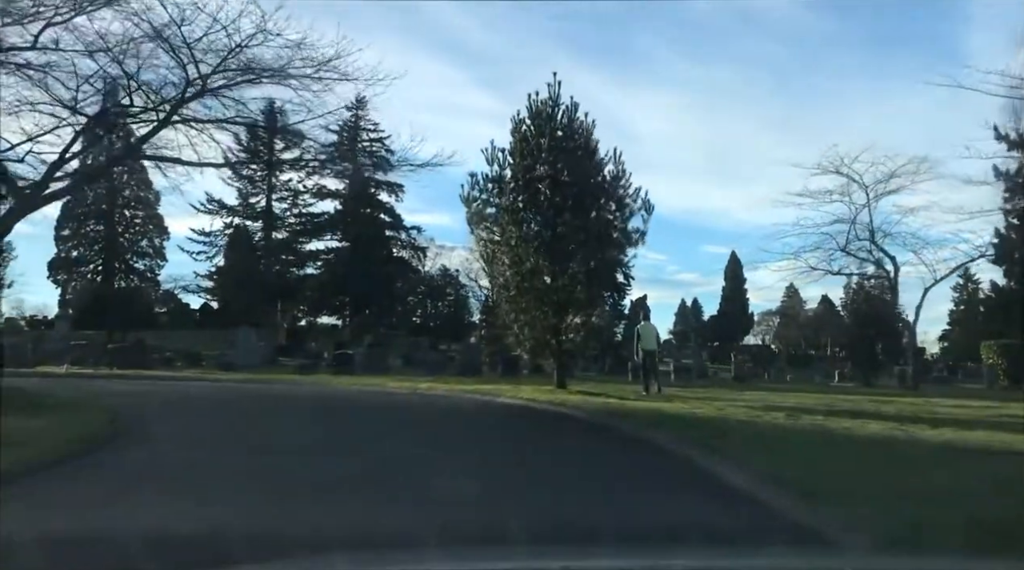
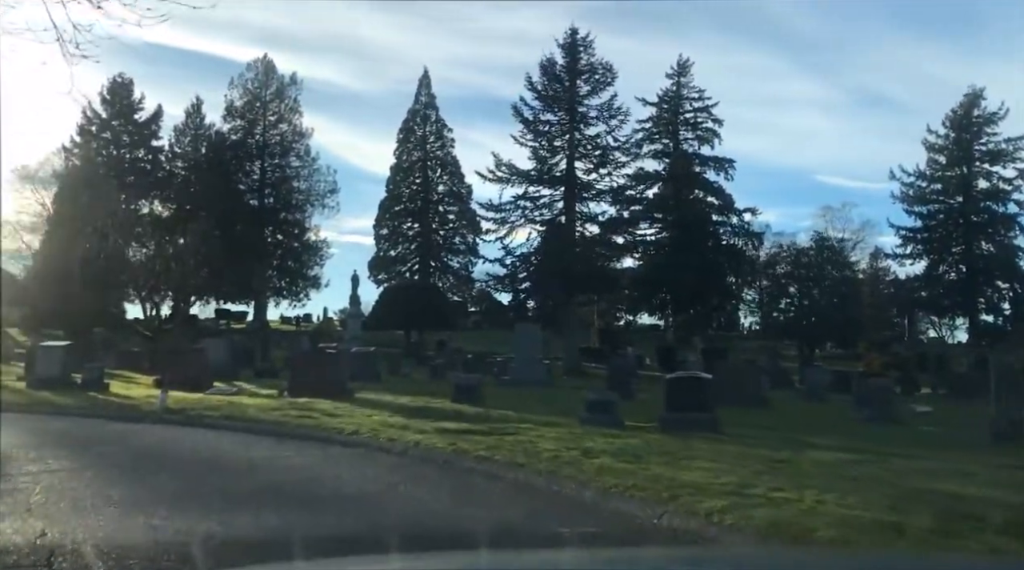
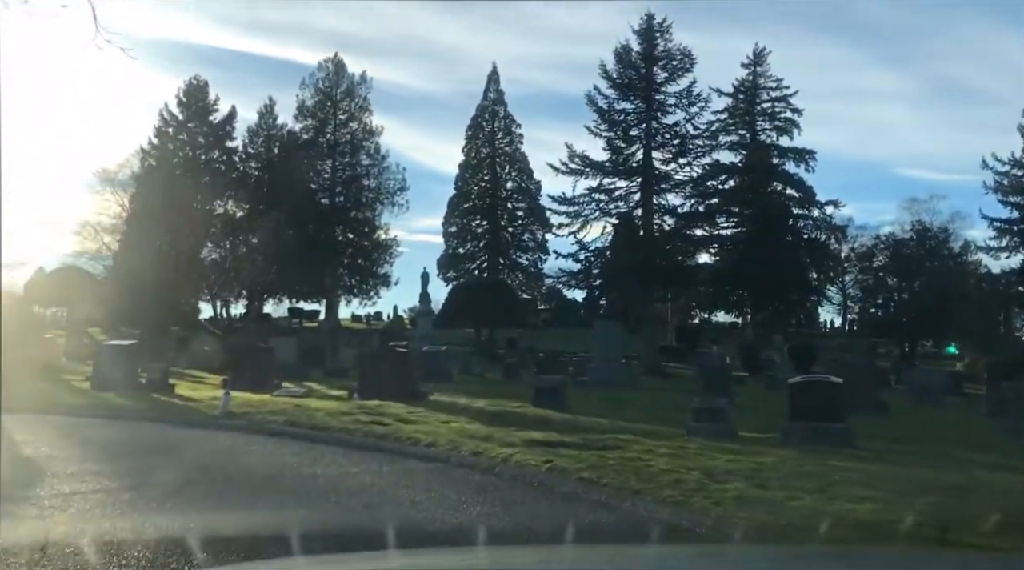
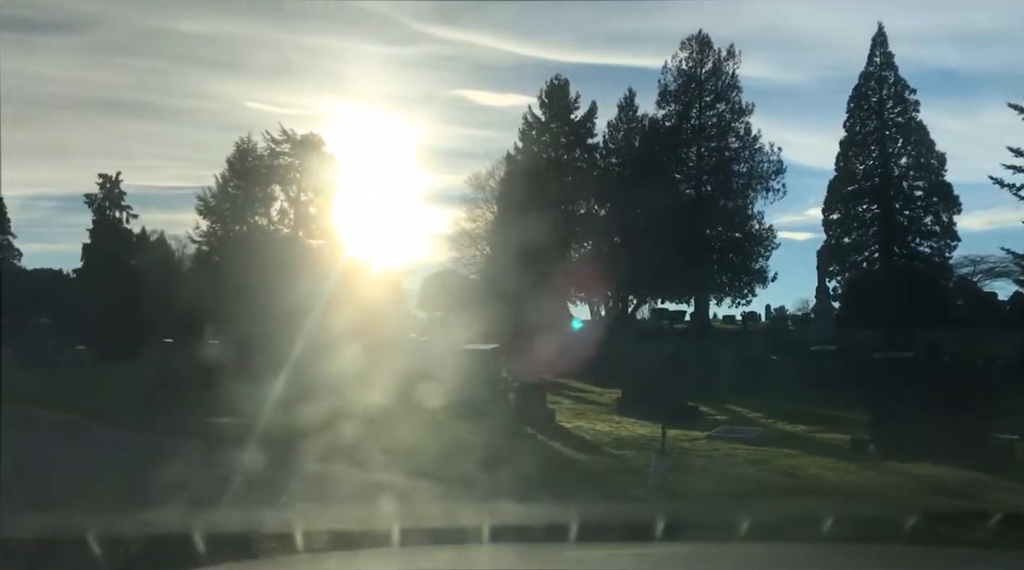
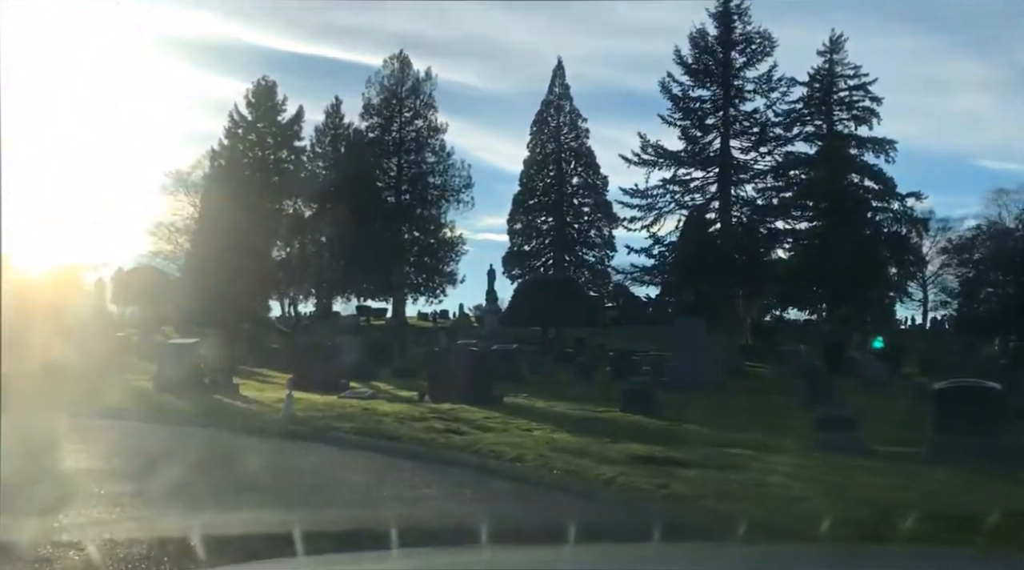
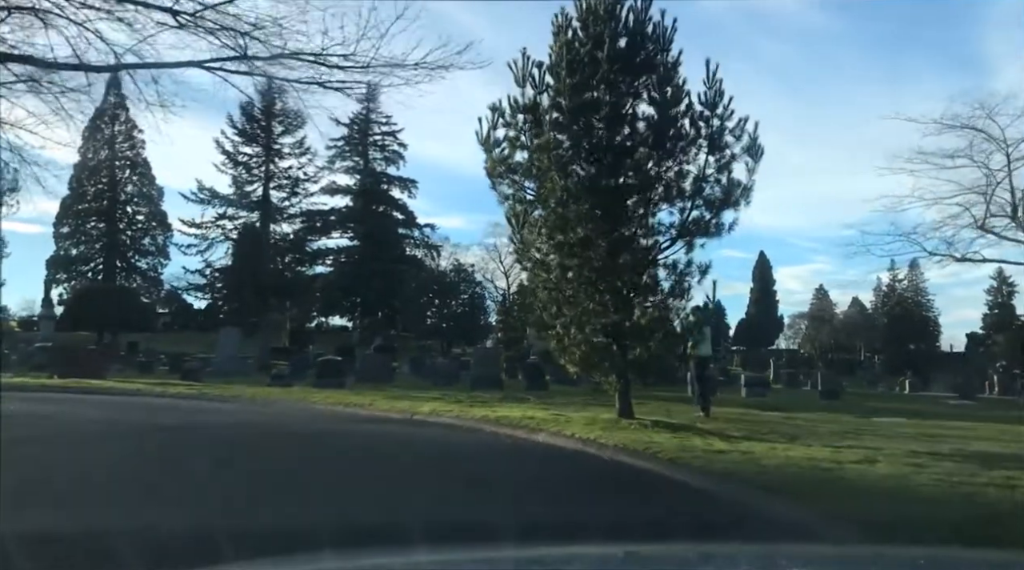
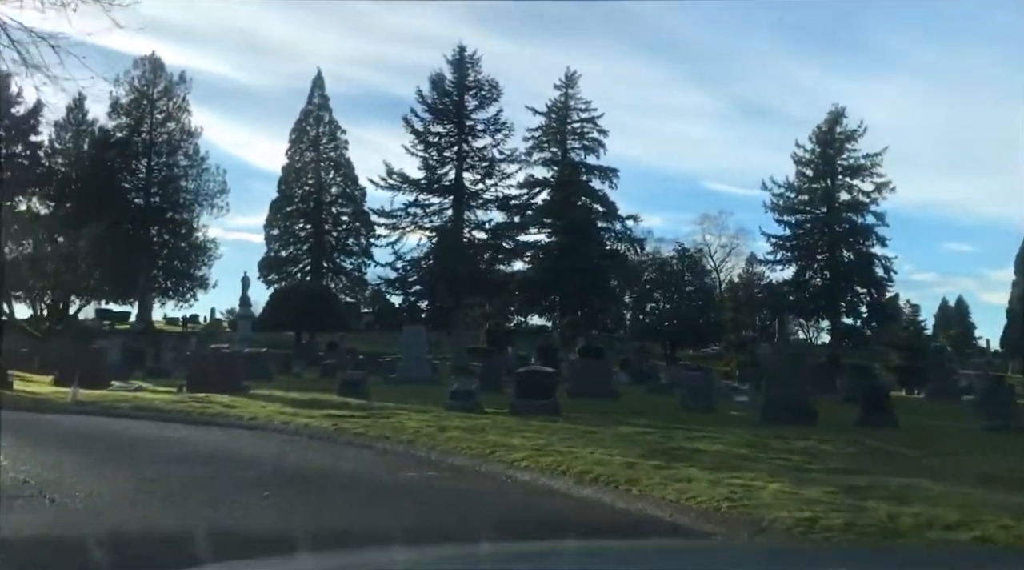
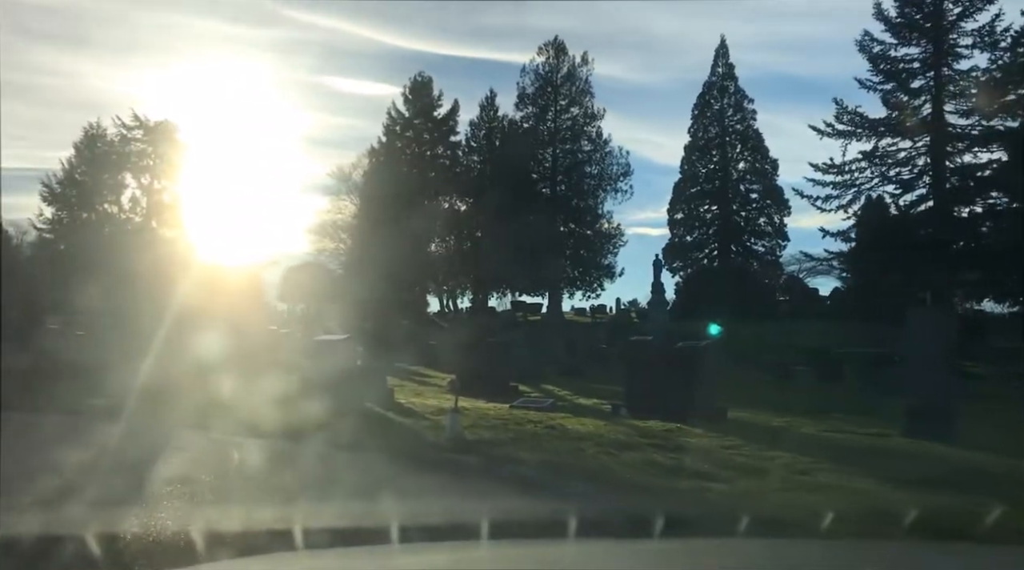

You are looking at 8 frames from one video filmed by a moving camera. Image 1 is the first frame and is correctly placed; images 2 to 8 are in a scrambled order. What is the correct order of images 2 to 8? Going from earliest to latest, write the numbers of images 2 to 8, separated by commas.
6, 7, 2, 3, 5, 8, 4
